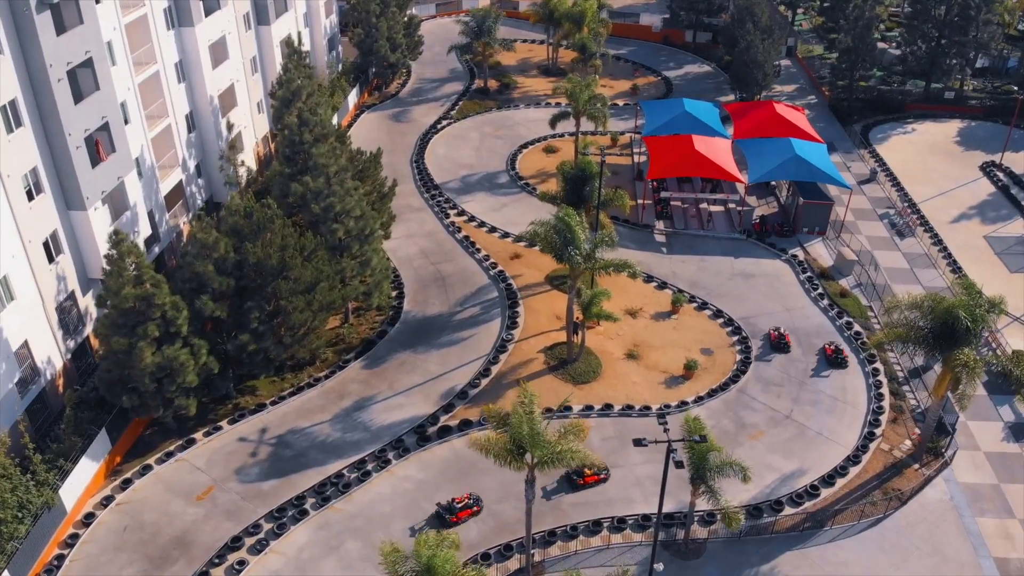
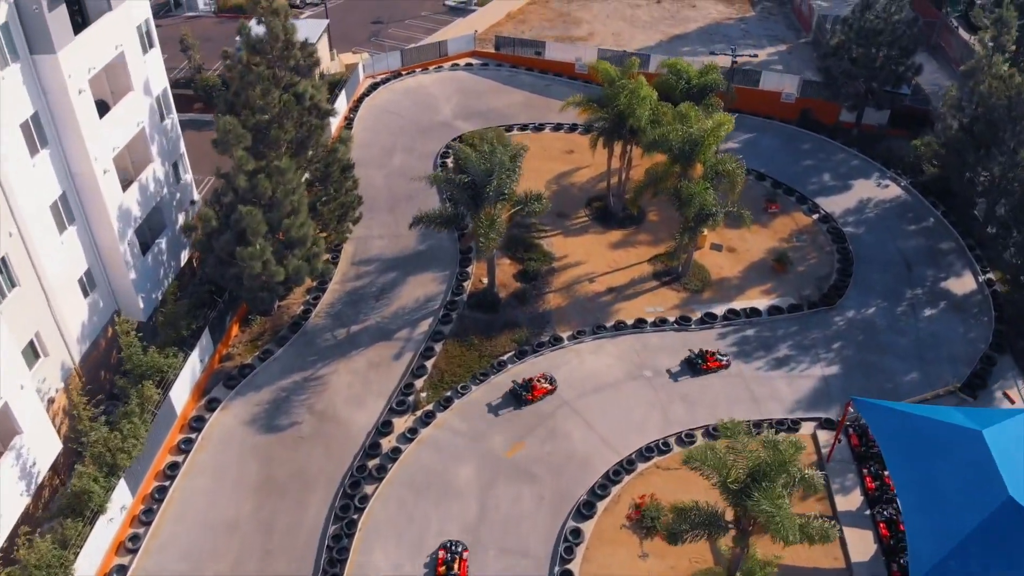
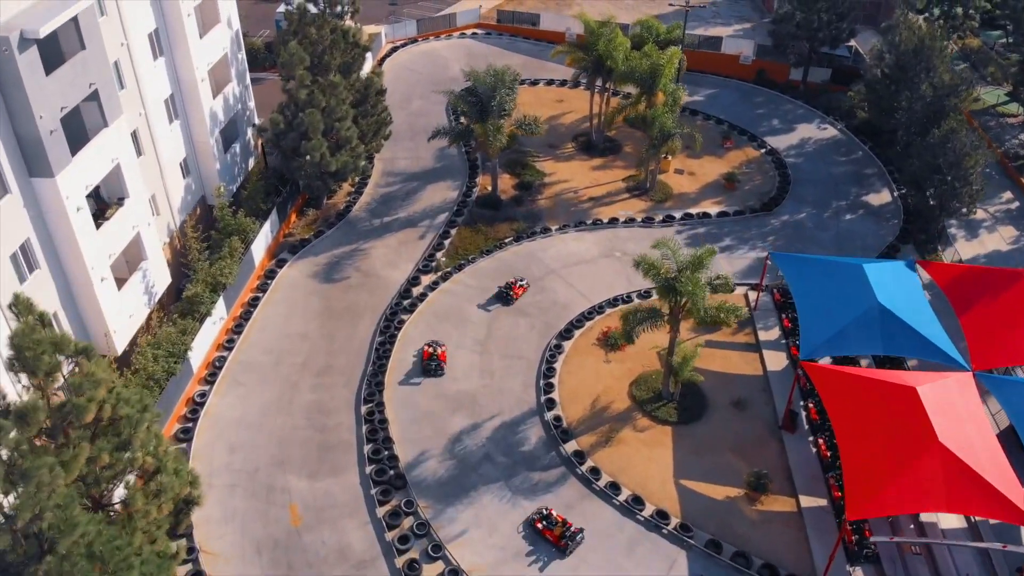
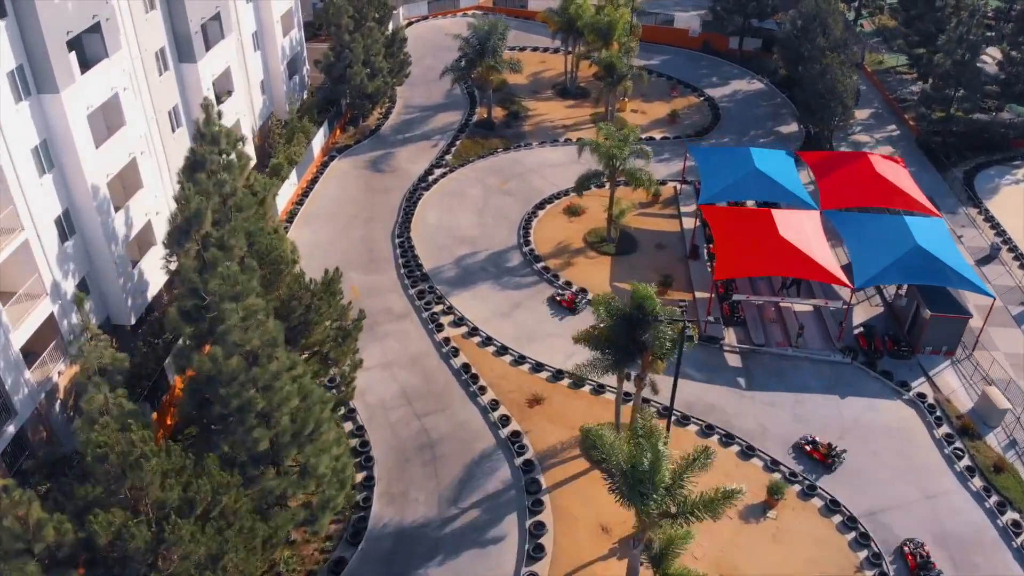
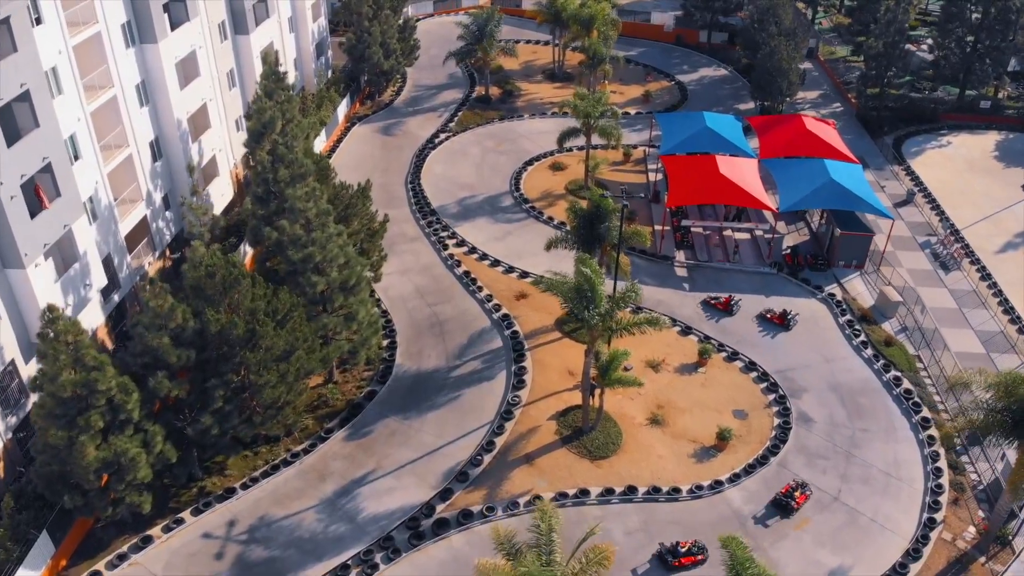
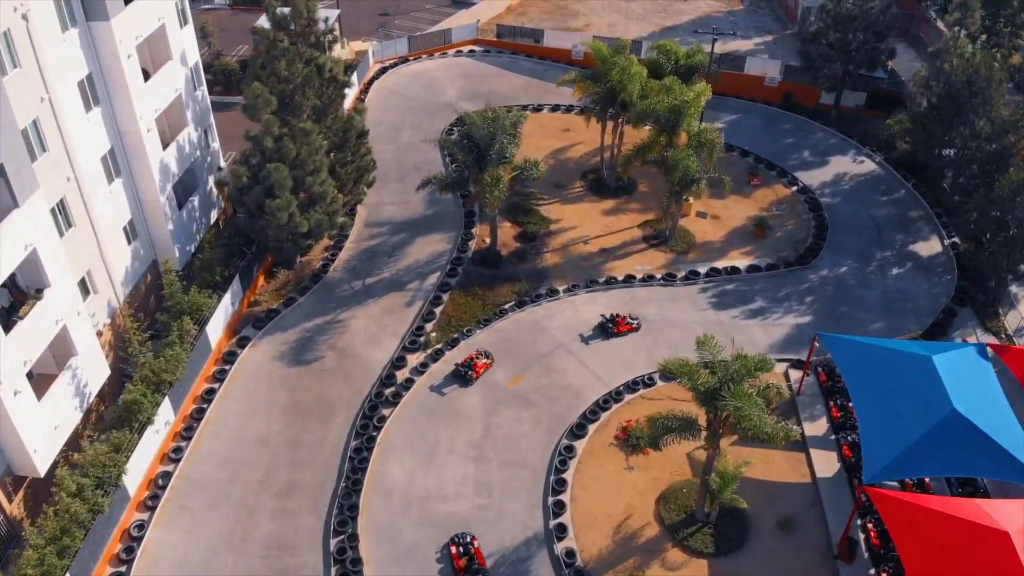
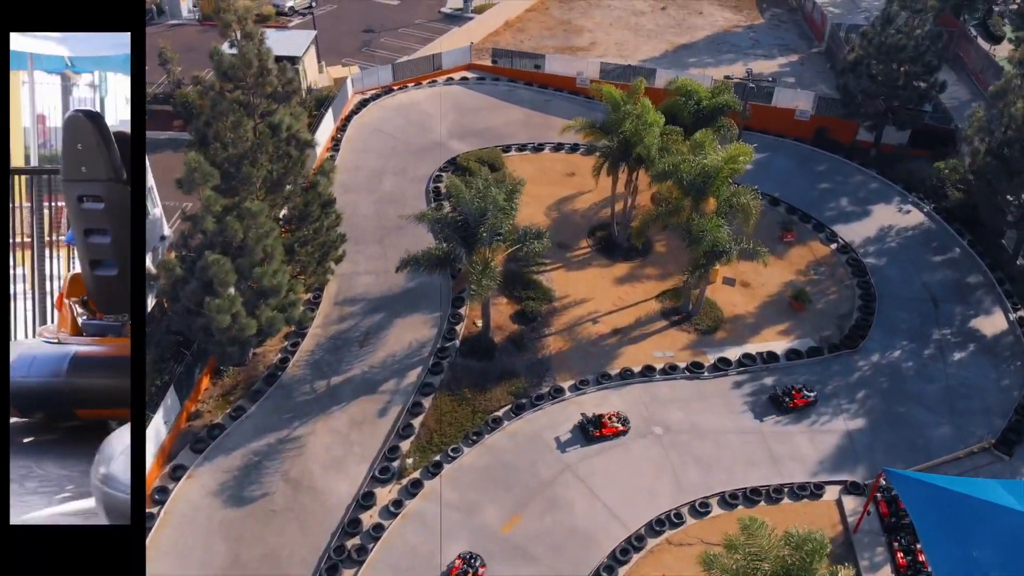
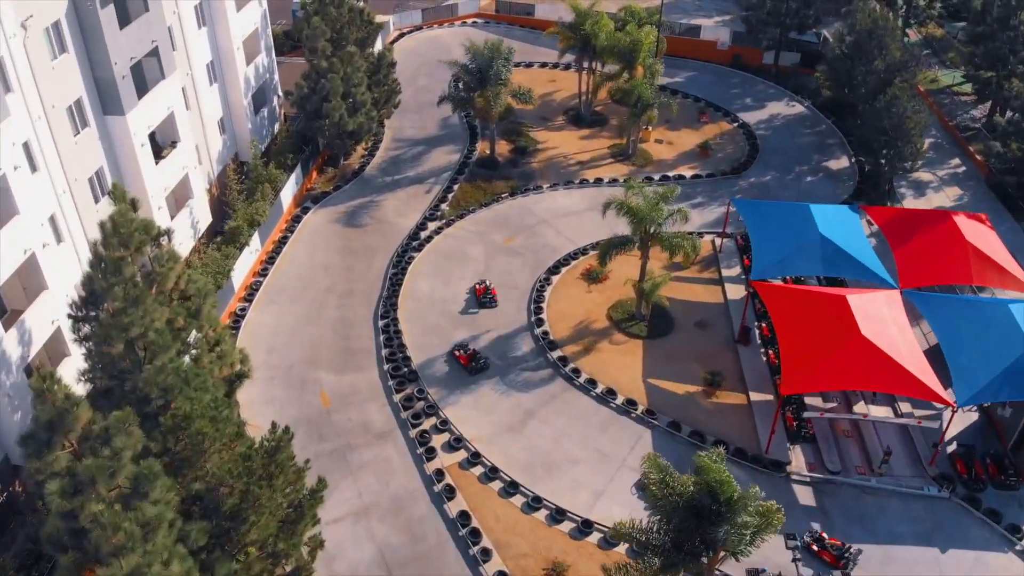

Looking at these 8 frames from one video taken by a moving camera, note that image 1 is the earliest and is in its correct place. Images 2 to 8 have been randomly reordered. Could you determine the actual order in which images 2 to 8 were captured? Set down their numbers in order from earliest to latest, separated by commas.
5, 4, 8, 3, 6, 2, 7
